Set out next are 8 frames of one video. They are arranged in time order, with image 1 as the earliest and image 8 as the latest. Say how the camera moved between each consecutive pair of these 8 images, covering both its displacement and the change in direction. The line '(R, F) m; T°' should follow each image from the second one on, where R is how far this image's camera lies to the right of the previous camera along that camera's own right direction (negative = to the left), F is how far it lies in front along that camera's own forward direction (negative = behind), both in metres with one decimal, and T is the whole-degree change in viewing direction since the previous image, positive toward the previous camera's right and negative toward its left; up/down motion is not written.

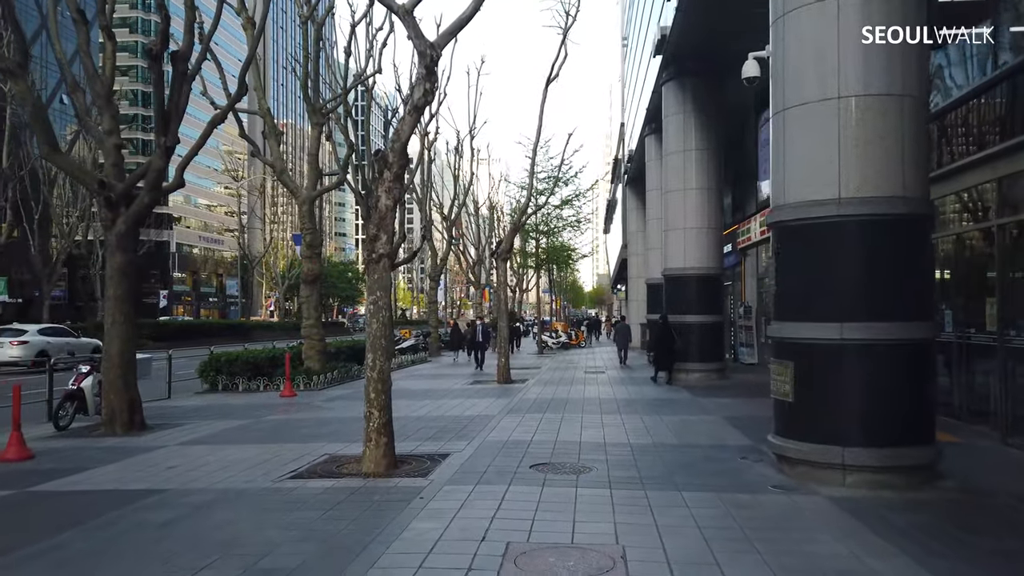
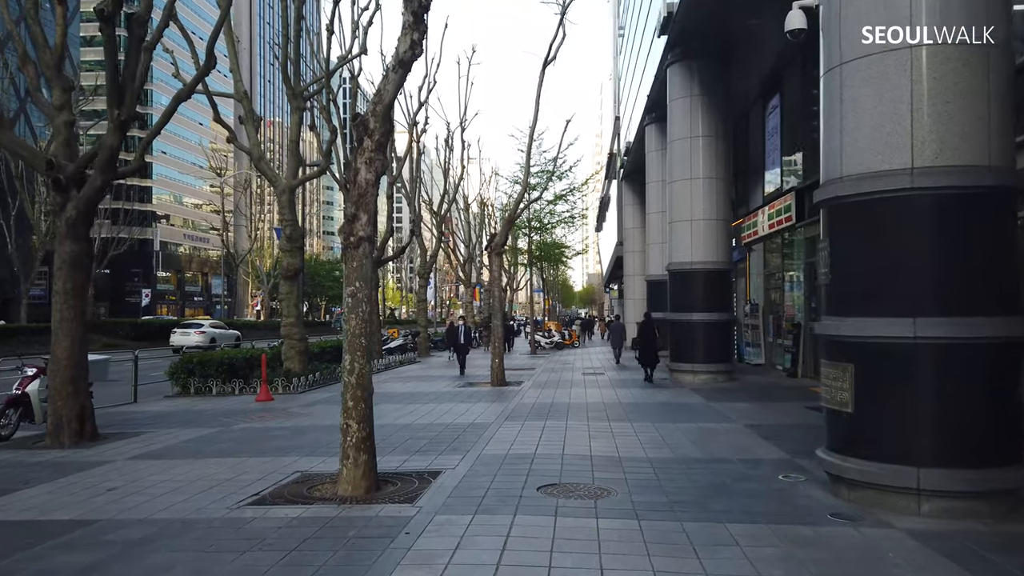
(-0.1, +1.3) m; +1°
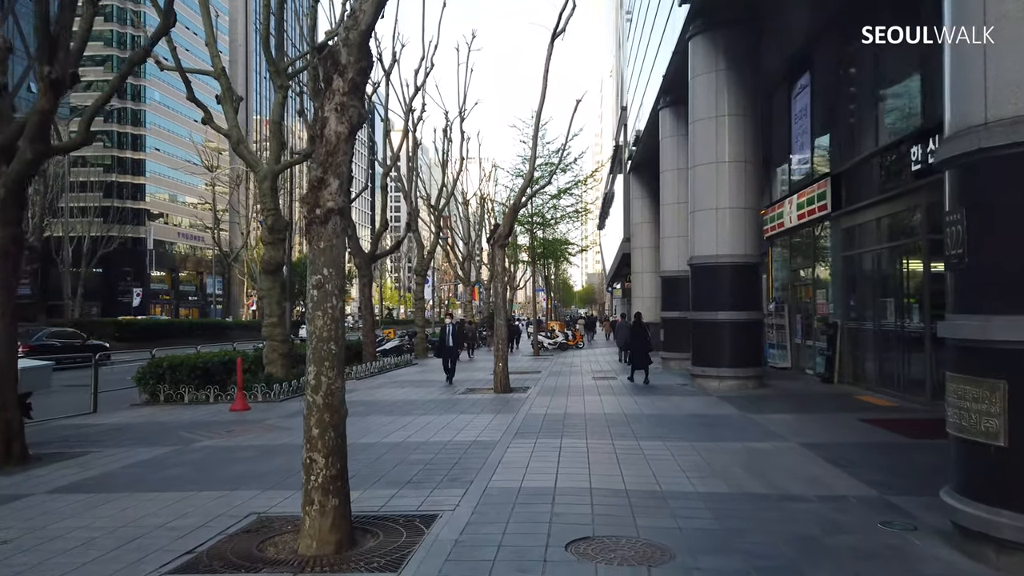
(-0.1, +1.9) m; 0°
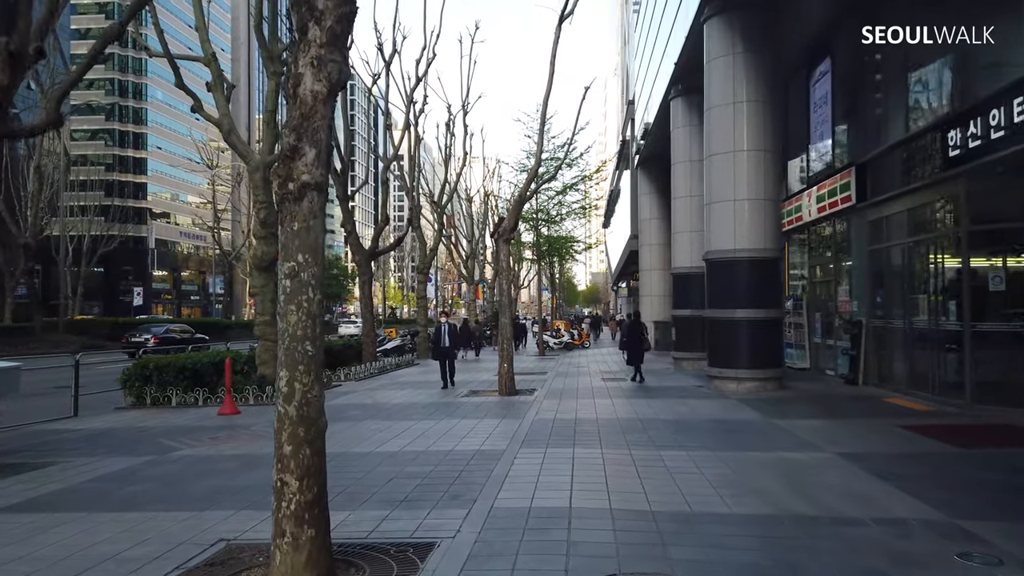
(0.0, +0.9) m; 0°
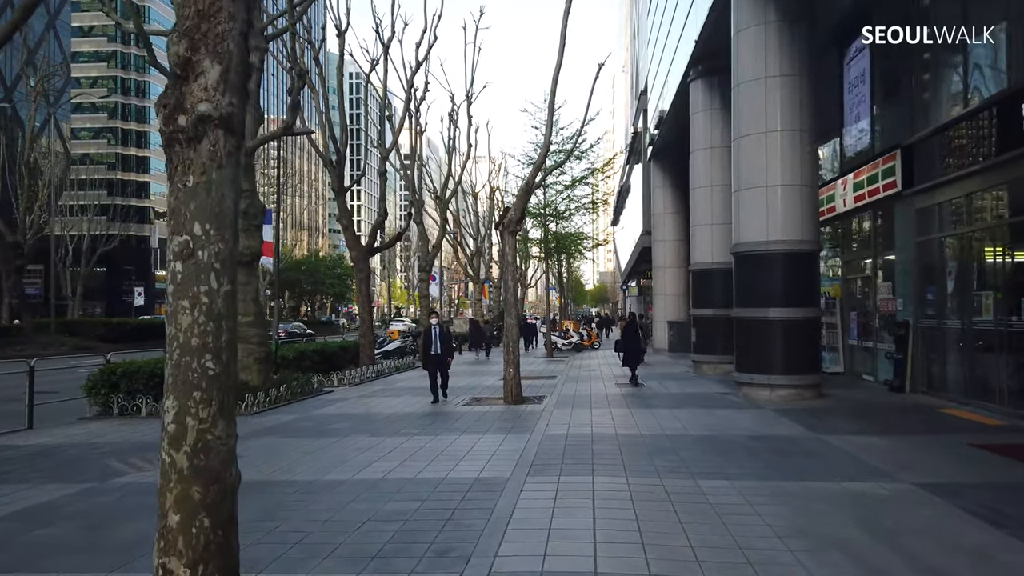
(0.0, +1.6) m; -1°
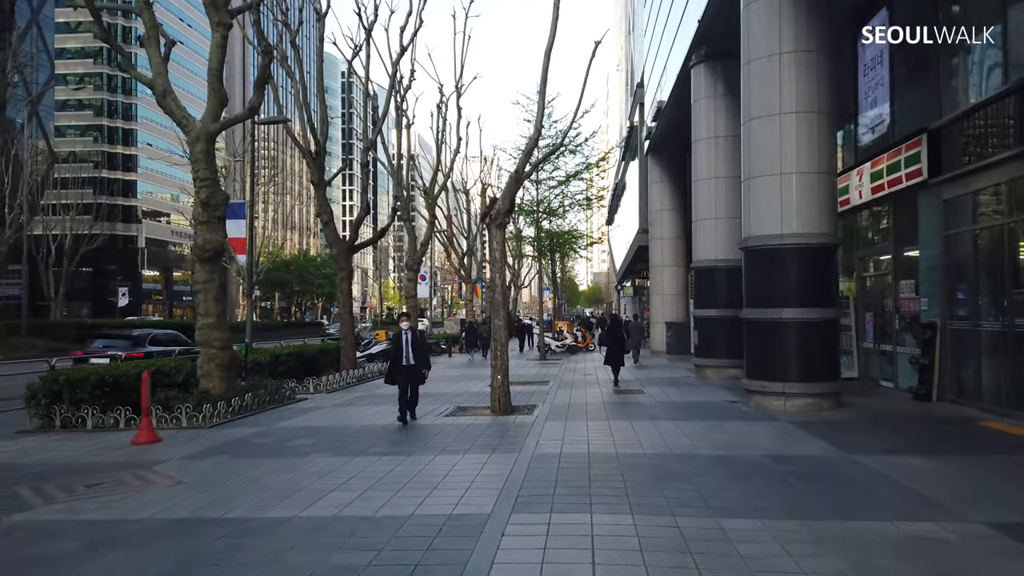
(+0.1, +1.4) m; 0°
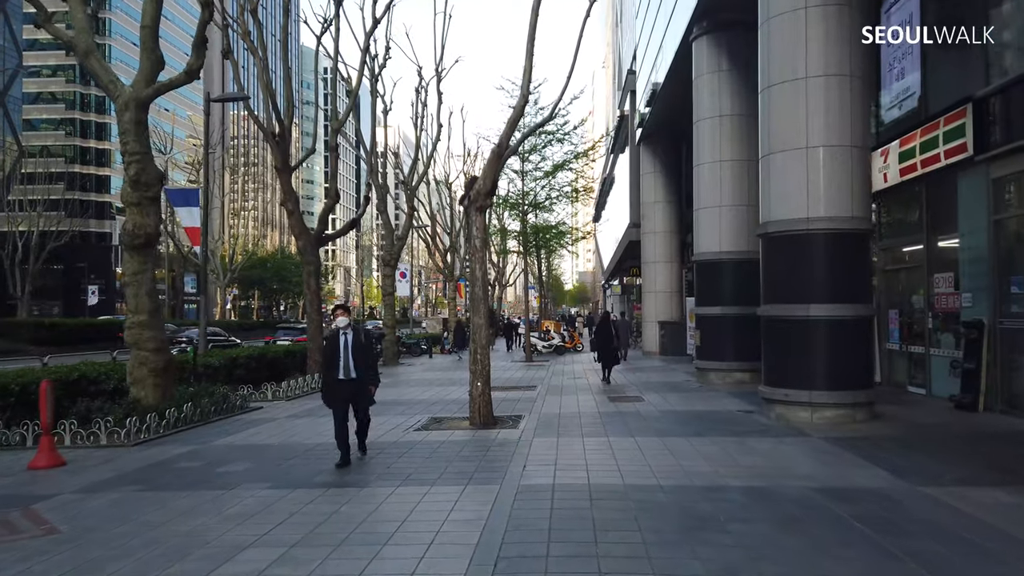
(0.0, +1.9) m; +1°
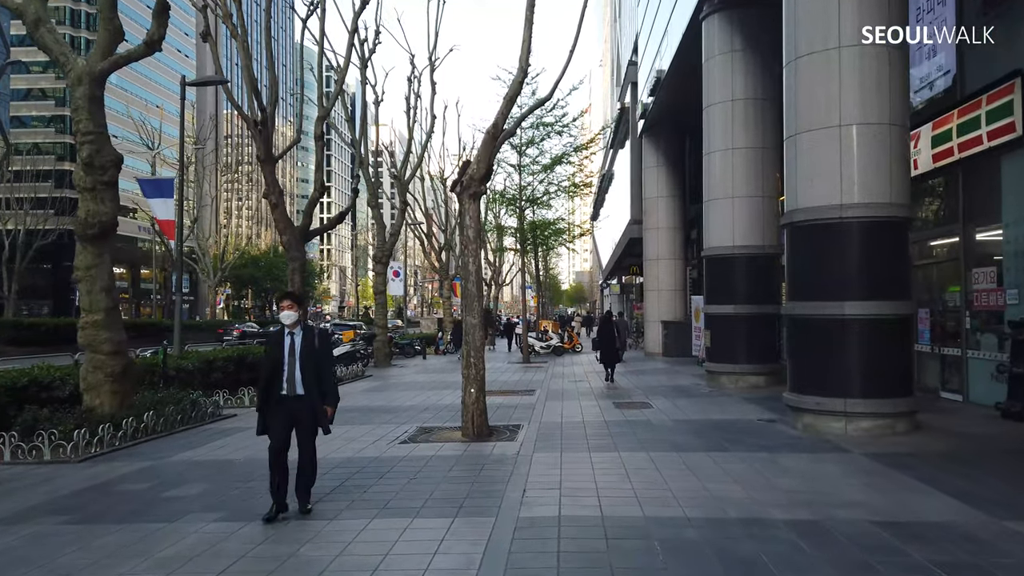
(0.0, +1.2) m; 0°
